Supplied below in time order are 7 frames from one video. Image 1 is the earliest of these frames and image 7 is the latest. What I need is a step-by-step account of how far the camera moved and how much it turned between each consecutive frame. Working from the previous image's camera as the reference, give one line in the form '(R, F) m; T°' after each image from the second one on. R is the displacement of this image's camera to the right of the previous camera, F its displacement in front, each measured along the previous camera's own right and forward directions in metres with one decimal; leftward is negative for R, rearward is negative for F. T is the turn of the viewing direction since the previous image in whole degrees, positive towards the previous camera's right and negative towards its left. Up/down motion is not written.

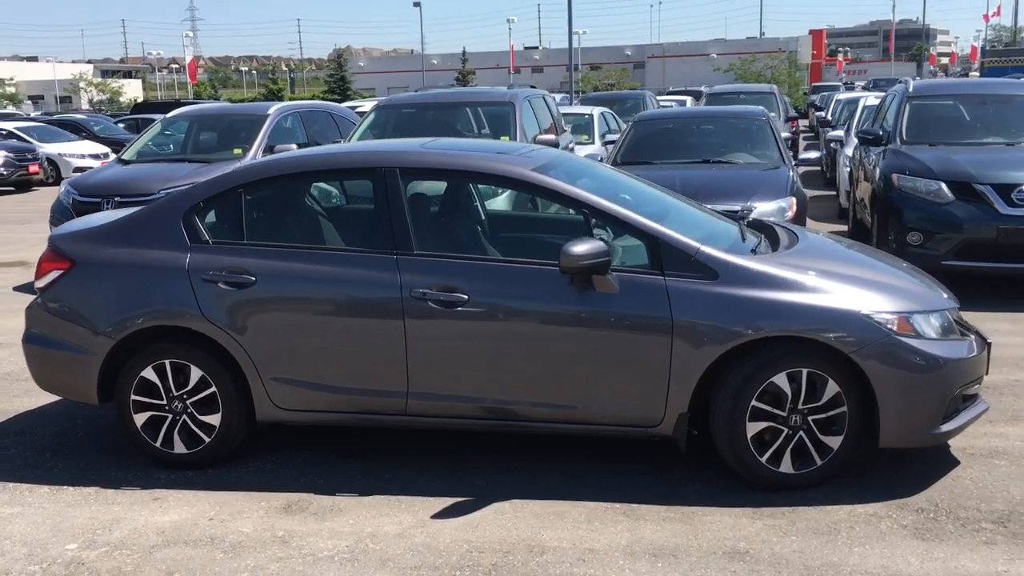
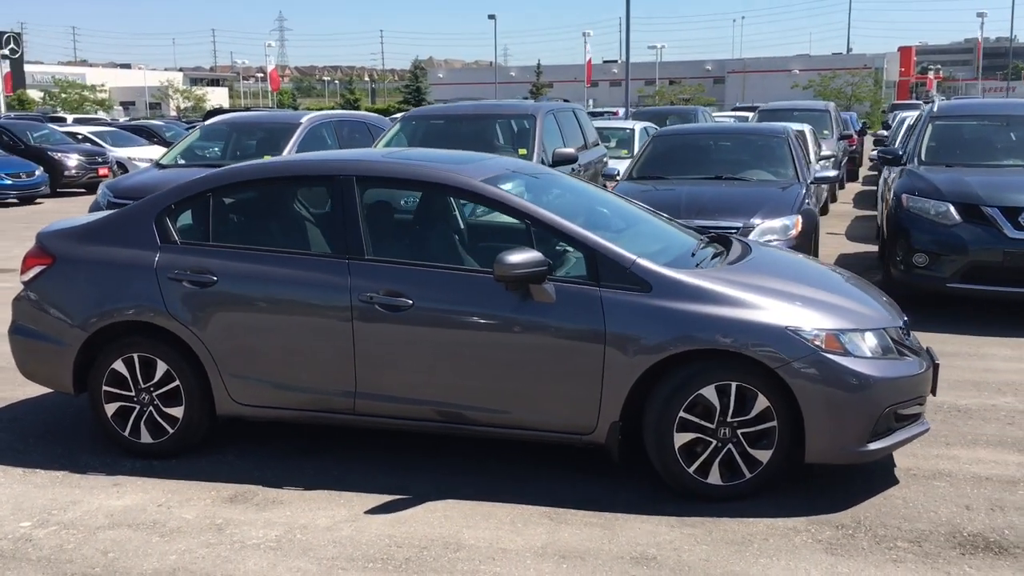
(+0.6, -0.1) m; -4°
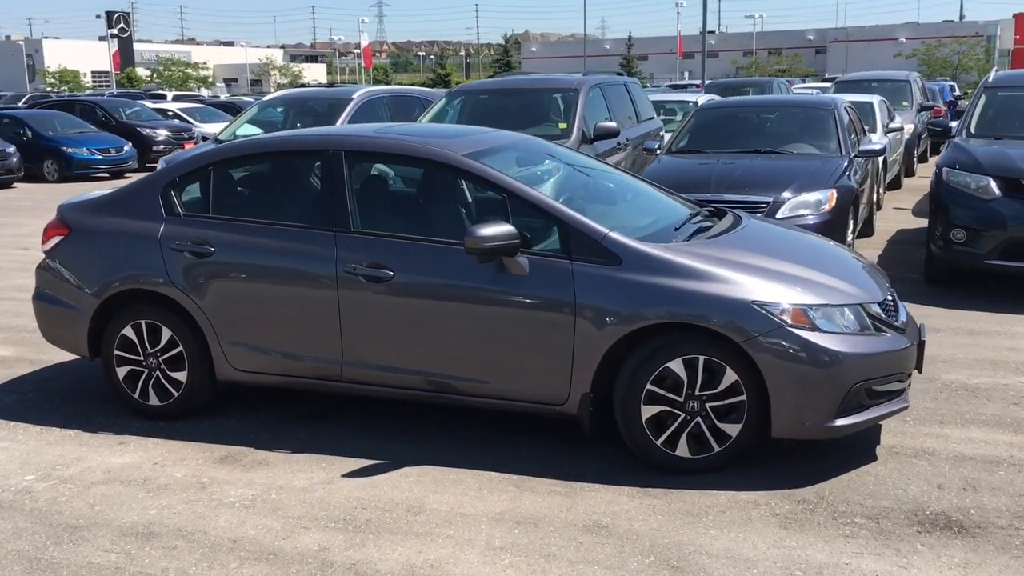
(+0.6, -0.1) m; -5°
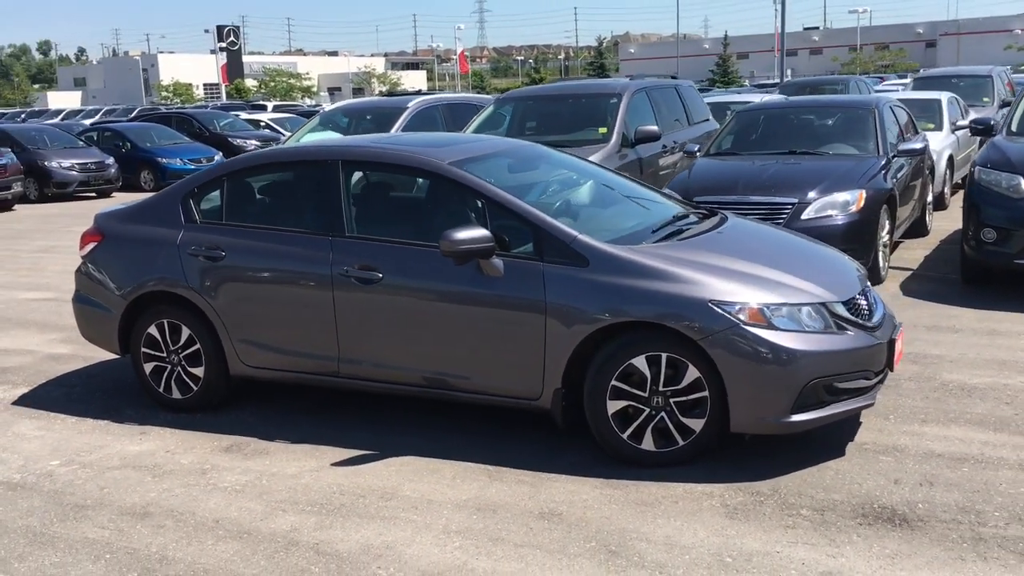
(+0.6, -0.2) m; -6°
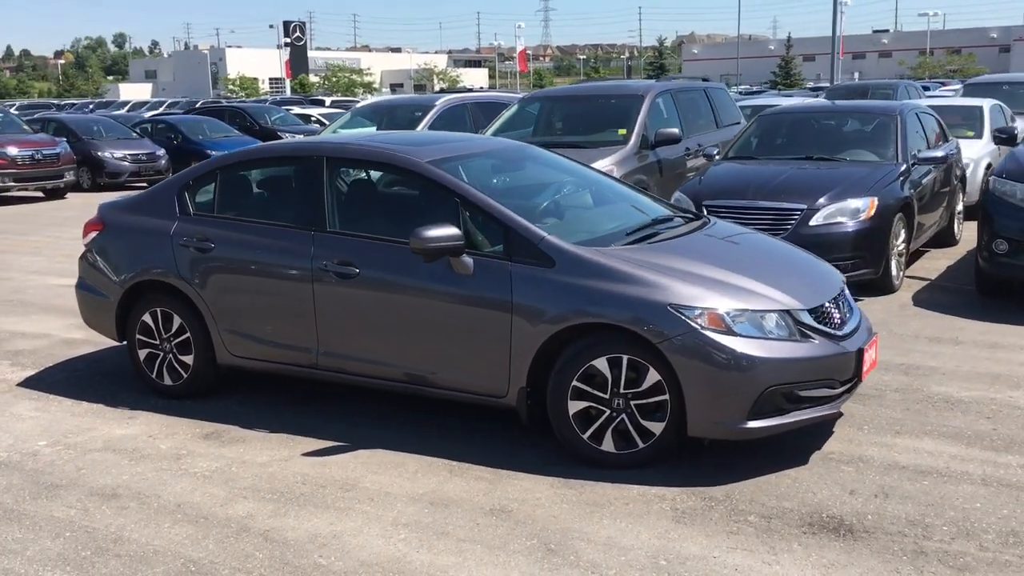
(+0.4, 0.0) m; -3°
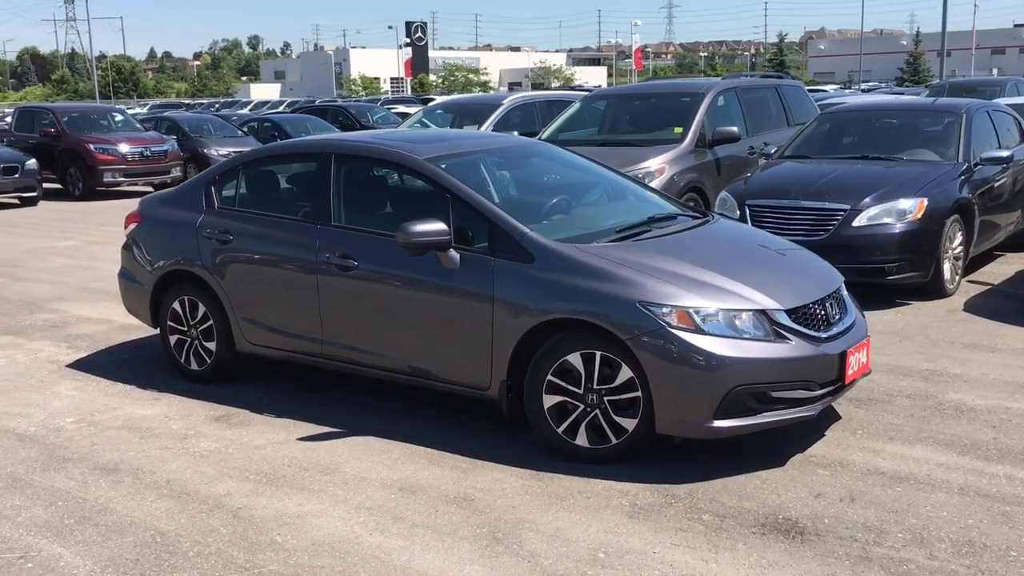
(+0.7, -0.1) m; -7°
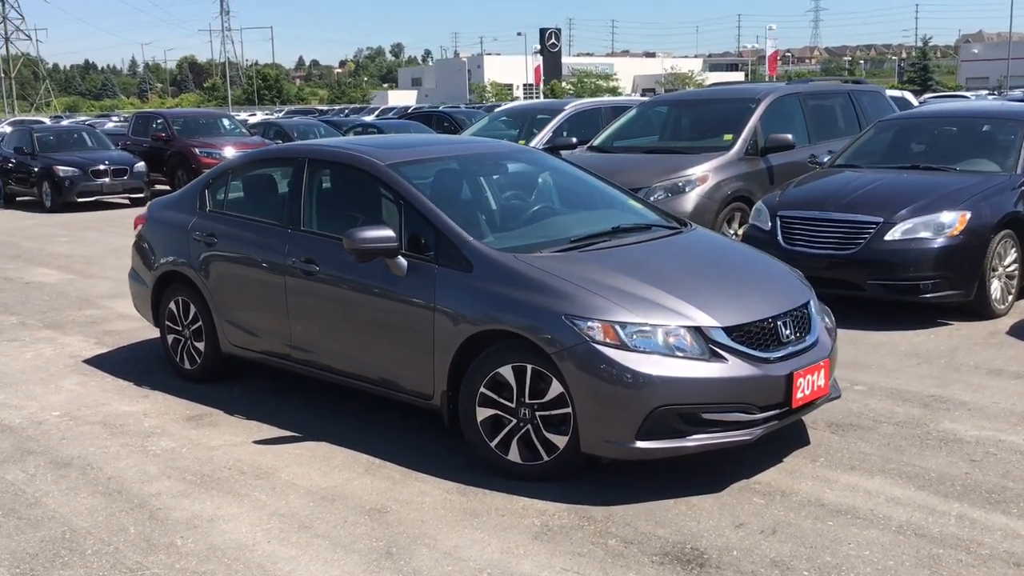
(+0.9, +0.2) m; -8°
